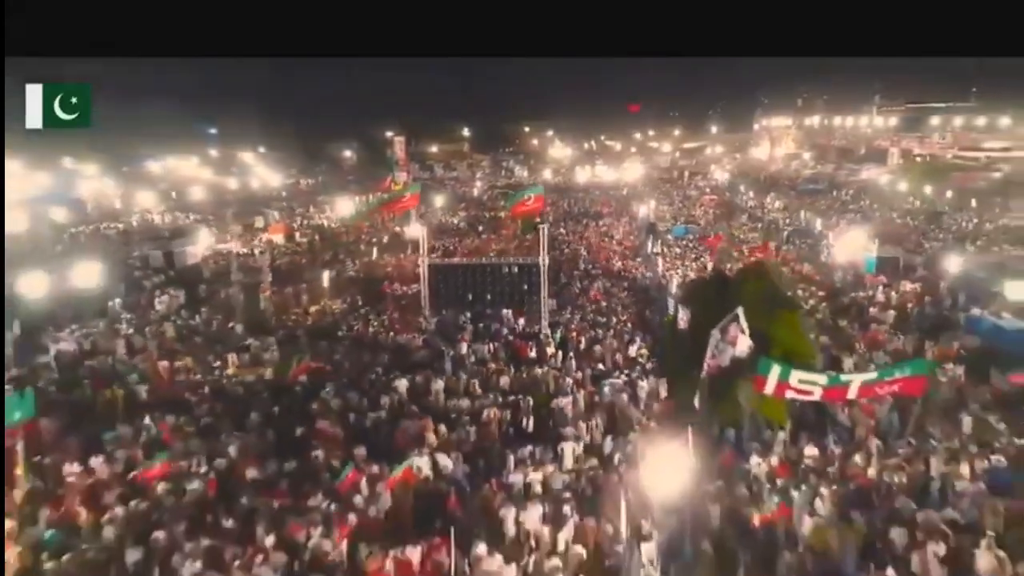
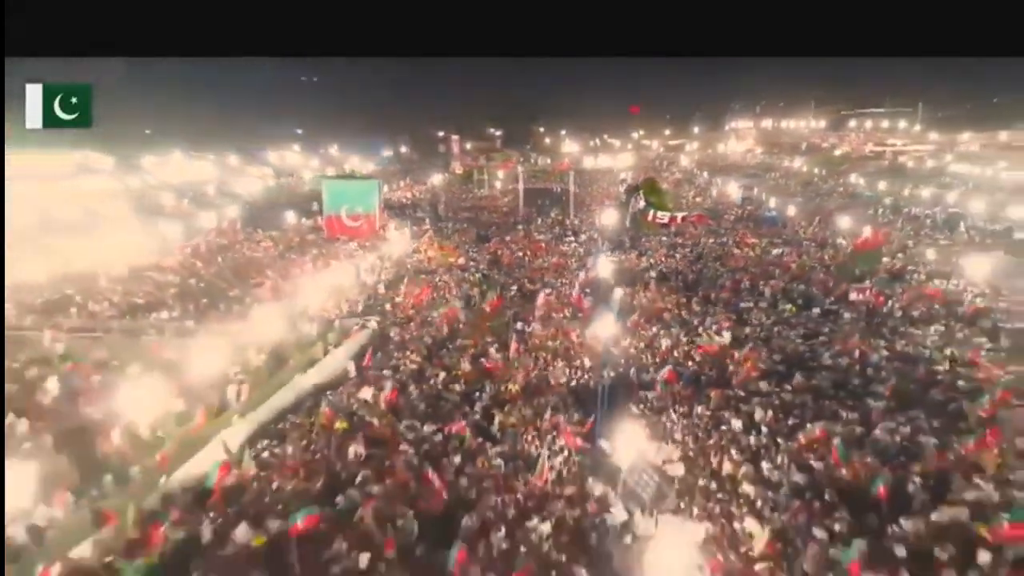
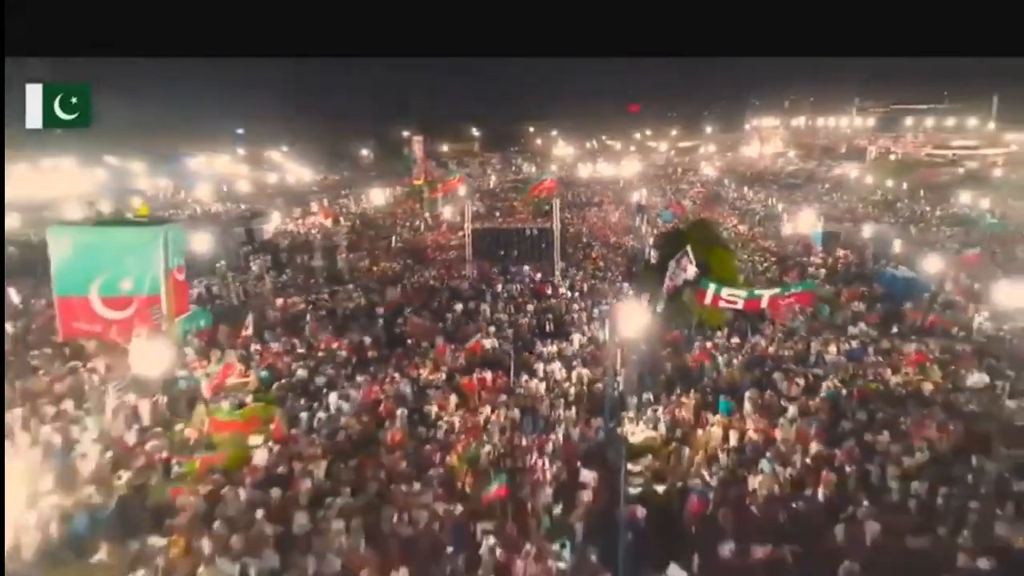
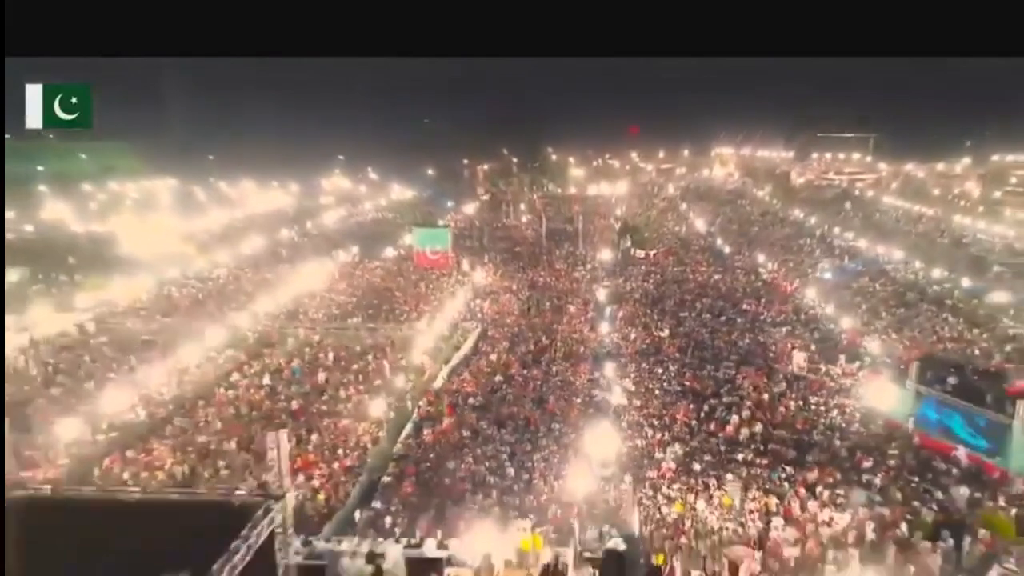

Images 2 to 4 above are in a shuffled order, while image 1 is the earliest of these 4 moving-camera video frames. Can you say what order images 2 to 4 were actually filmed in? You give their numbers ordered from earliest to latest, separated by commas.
3, 2, 4
